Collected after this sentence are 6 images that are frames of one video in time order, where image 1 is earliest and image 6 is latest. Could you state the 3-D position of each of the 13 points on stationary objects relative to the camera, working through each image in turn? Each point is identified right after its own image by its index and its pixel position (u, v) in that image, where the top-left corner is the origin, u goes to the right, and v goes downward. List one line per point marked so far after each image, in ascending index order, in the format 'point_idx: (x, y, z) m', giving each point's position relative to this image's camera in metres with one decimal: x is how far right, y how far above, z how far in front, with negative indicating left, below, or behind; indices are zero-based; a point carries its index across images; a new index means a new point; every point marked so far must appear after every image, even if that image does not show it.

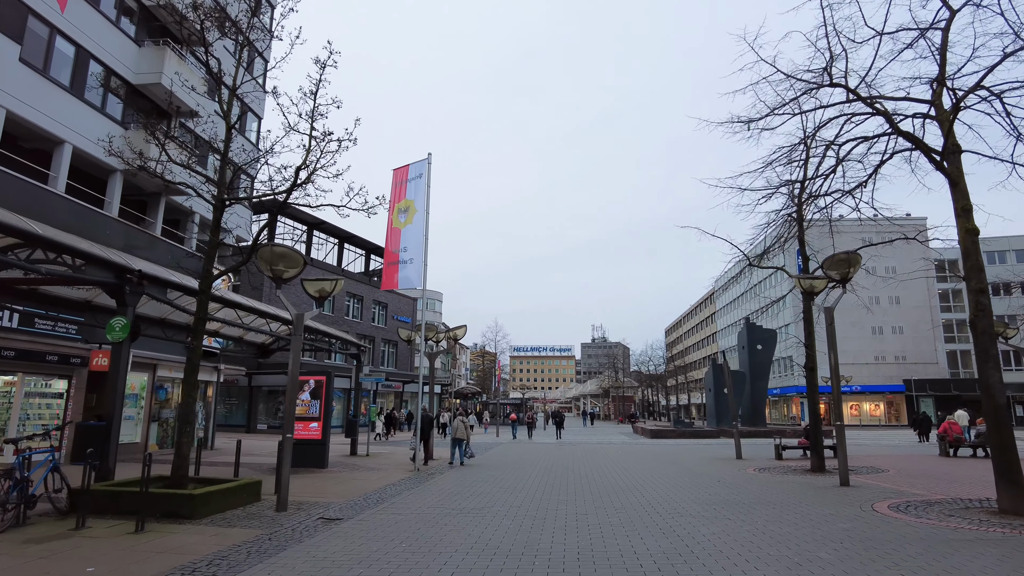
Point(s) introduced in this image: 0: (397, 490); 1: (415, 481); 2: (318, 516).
0: (-2.2, -3.9, +12.5) m
1: (-2.1, -4.2, +14.0) m
2: (-2.8, -3.3, +9.4) m
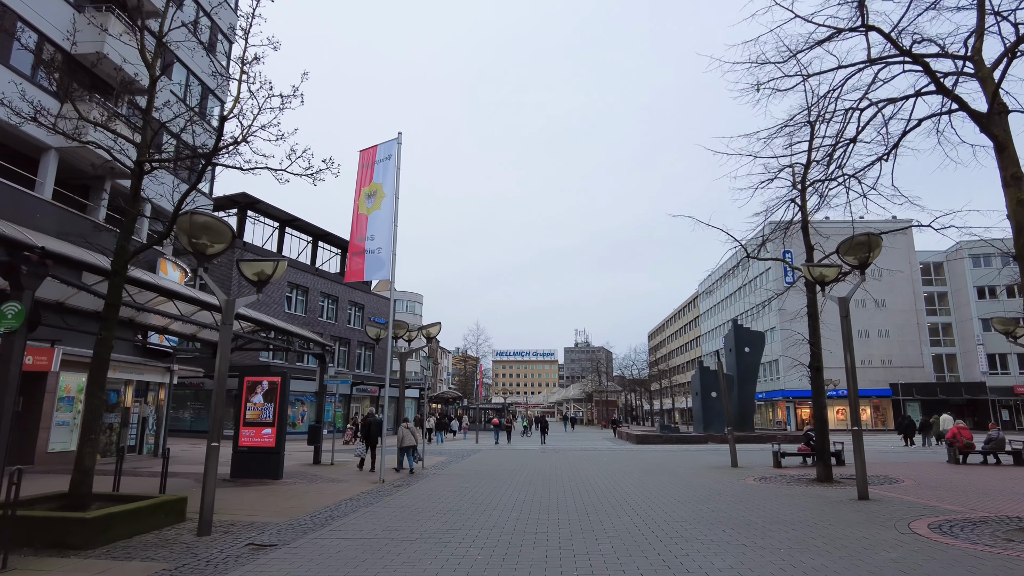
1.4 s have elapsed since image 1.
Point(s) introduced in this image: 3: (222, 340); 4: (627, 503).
0: (-2.6, -3.6, +10.9) m
1: (-2.6, -3.9, +12.4) m
2: (-3.2, -3.0, +7.8) m
3: (-3.8, -0.7, +8.4) m
4: (+2.0, -3.6, +10.9) m
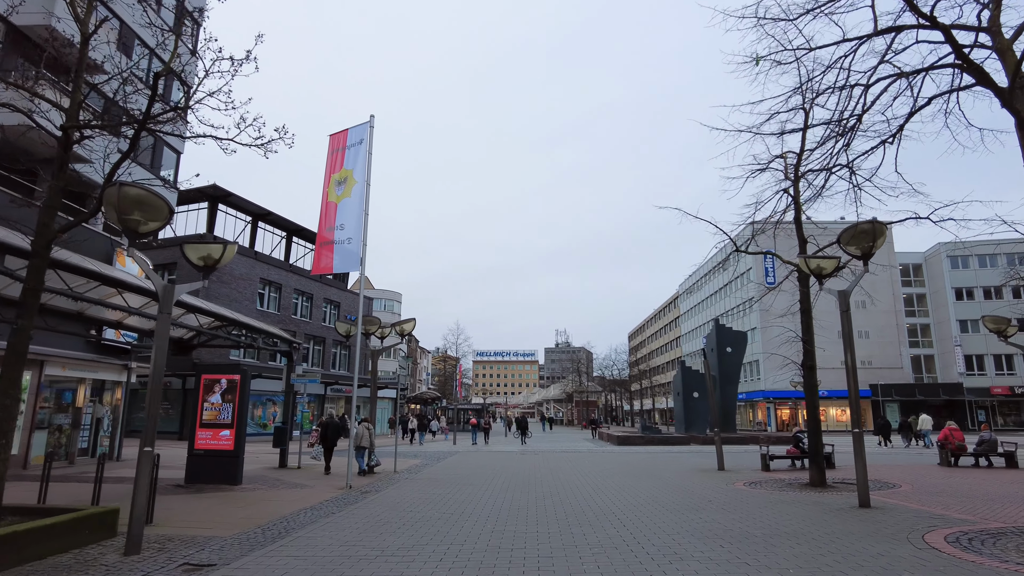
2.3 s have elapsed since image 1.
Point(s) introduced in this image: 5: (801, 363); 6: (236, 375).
0: (-3.0, -3.5, +9.9) m
1: (-3.0, -3.8, +11.4) m
2: (-3.4, -2.9, +6.8) m
3: (-4.0, -0.5, +7.4) m
4: (+1.6, -3.5, +10.1) m
5: (+6.1, -1.6, +13.9) m
6: (-5.9, -1.8, +13.9) m
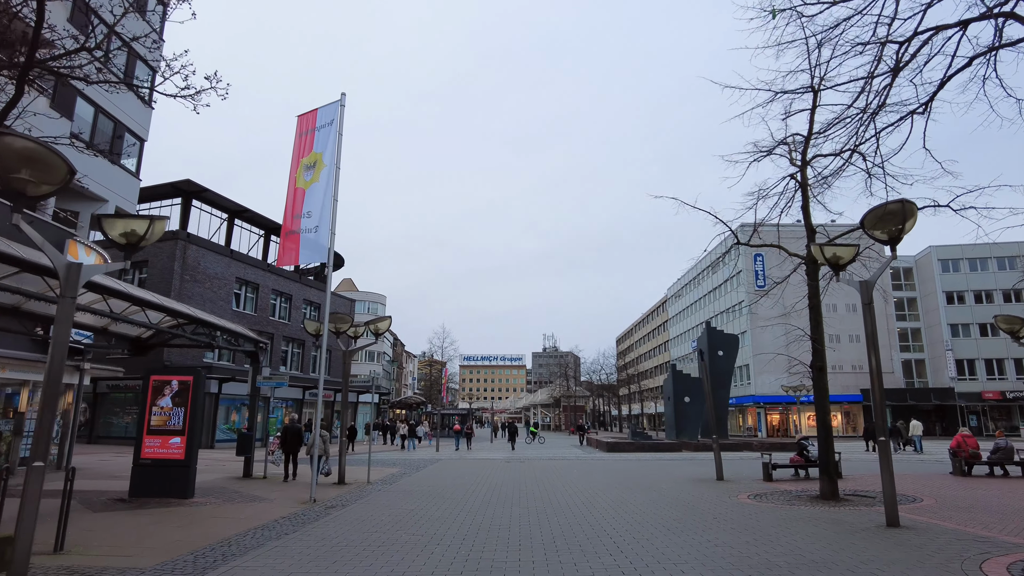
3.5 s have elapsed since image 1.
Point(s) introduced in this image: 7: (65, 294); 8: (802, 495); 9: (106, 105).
0: (-3.3, -3.3, +8.6) m
1: (-3.3, -3.6, +10.1) m
2: (-3.7, -2.7, +5.5) m
3: (-4.2, -0.3, +6.1) m
4: (+1.3, -3.3, +8.9) m
5: (+5.8, -1.5, +12.7) m
6: (-6.2, -1.7, +12.5) m
7: (-4.3, 0.0, +6.2) m
8: (+5.5, -3.9, +12.3) m
9: (-12.1, +5.5, +19.4) m
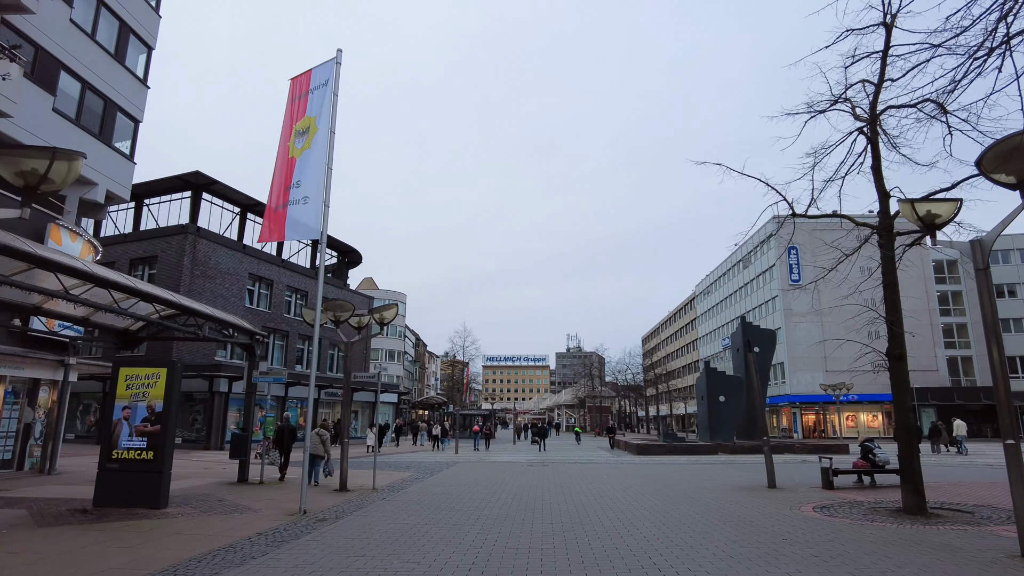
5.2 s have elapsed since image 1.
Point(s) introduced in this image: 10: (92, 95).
0: (-3.1, -2.9, +6.9) m
1: (-3.1, -3.2, +8.4) m
2: (-3.6, -2.3, +3.9) m
3: (-4.2, +0.1, +4.5) m
4: (+1.5, -2.9, +7.1) m
5: (+6.1, -1.1, +10.7) m
6: (-5.9, -1.3, +10.9) m
7: (-4.2, +0.3, +4.6) m
8: (+5.8, -3.5, +10.3) m
9: (-11.6, +5.7, +18.1) m
10: (-11.7, +5.4, +18.1) m
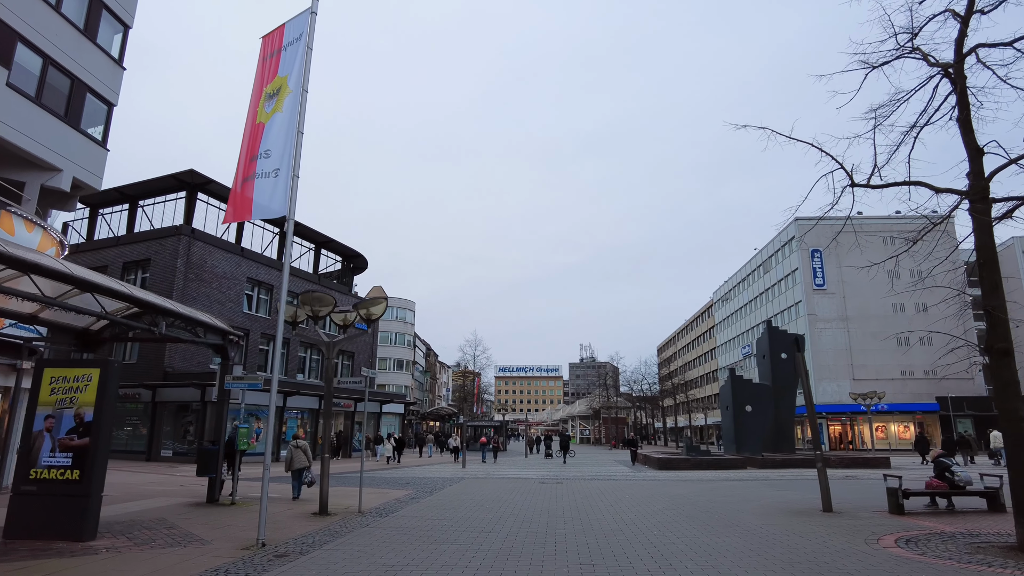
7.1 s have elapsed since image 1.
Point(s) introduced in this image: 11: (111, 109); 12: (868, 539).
0: (-3.1, -2.6, +5.0) m
1: (-3.0, -3.0, +6.4) m
2: (-3.6, -2.0, +1.9) m
3: (-4.2, +0.4, +2.6) m
4: (+1.5, -2.6, +5.0) m
5: (+6.2, -0.8, +8.6) m
6: (-5.8, -1.1, +9.0) m
7: (-4.2, +0.7, +2.7) m
8: (+5.9, -3.2, +8.2) m
9: (-11.4, +5.8, +16.4) m
10: (-11.5, +5.4, +16.4) m
11: (-11.4, +5.1, +18.6) m
12: (+4.7, -3.3, +8.7) m
